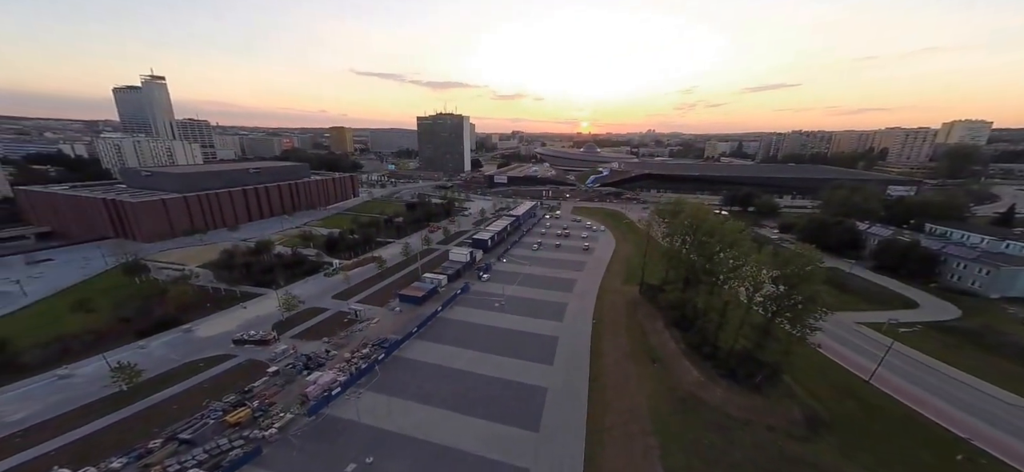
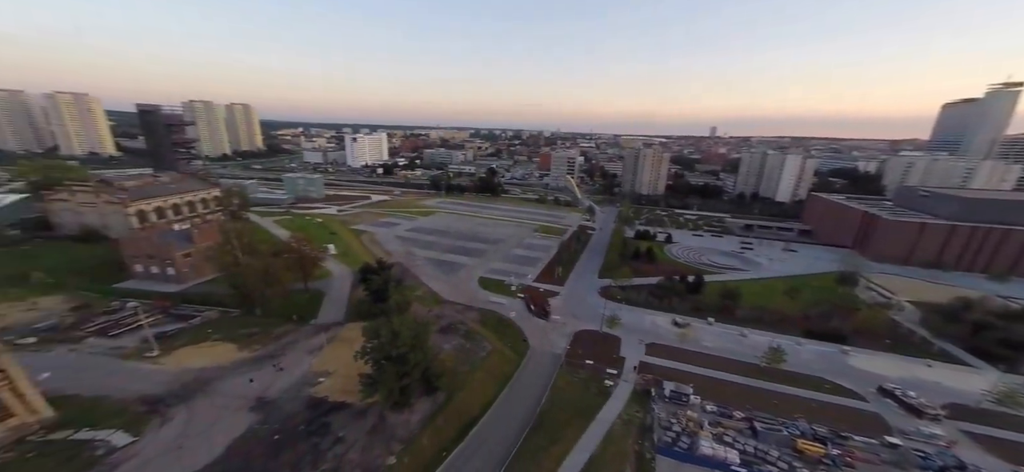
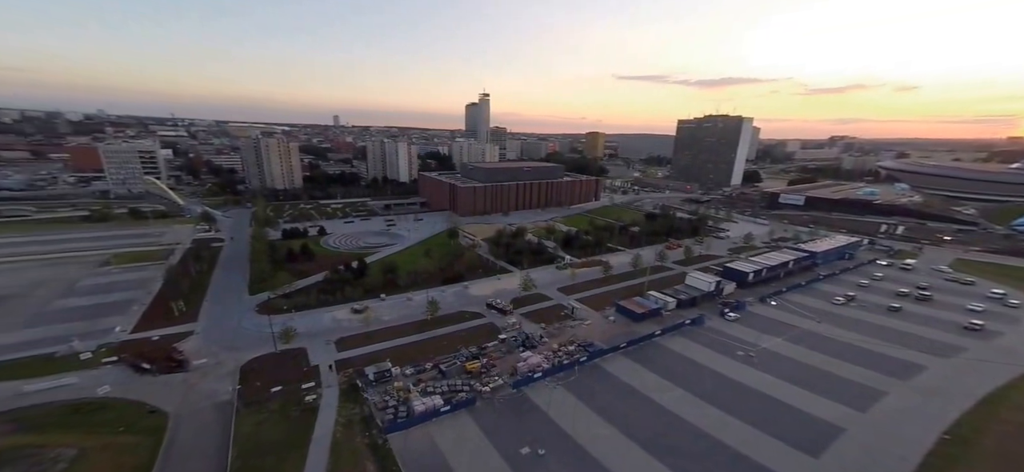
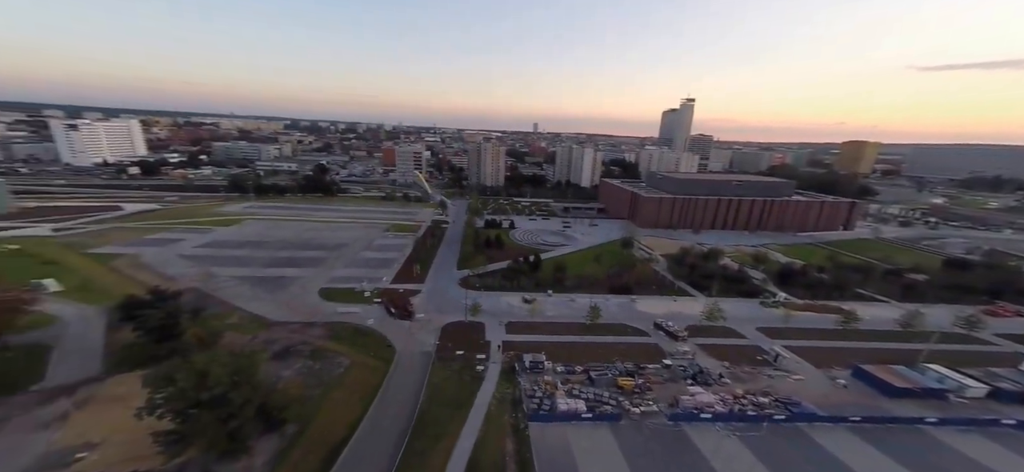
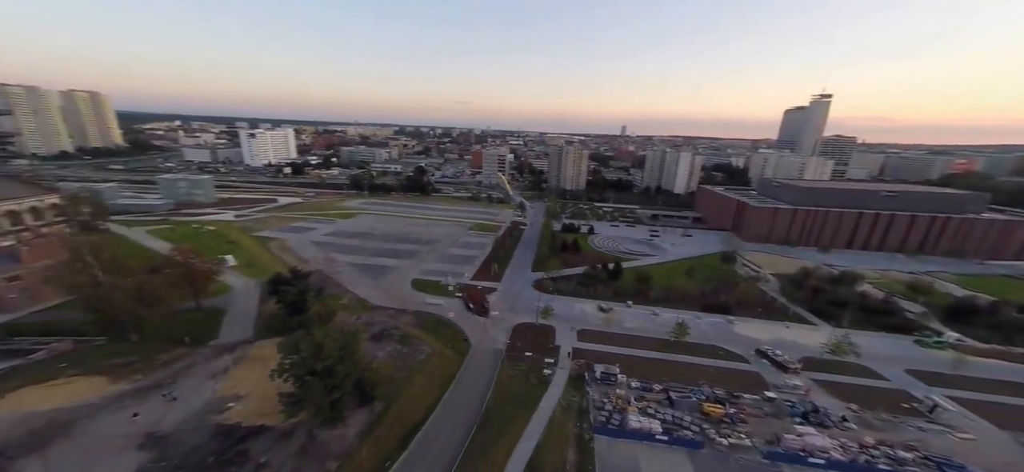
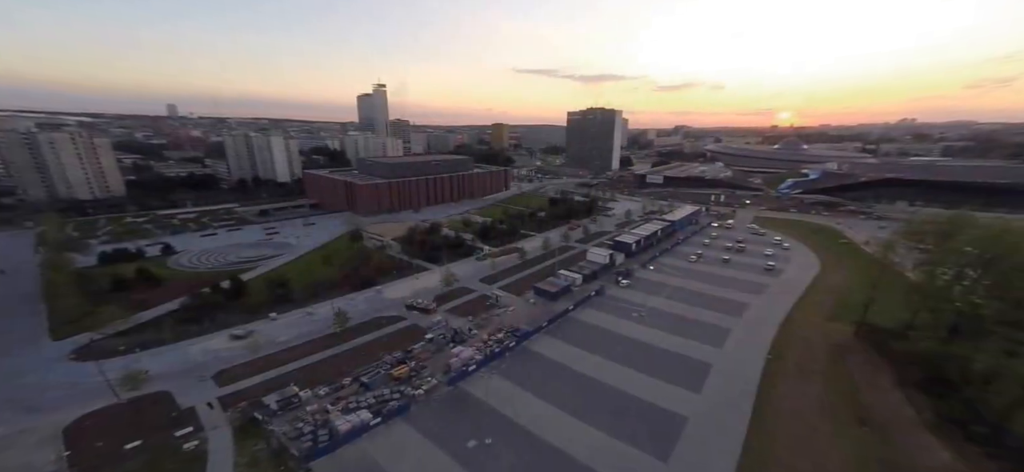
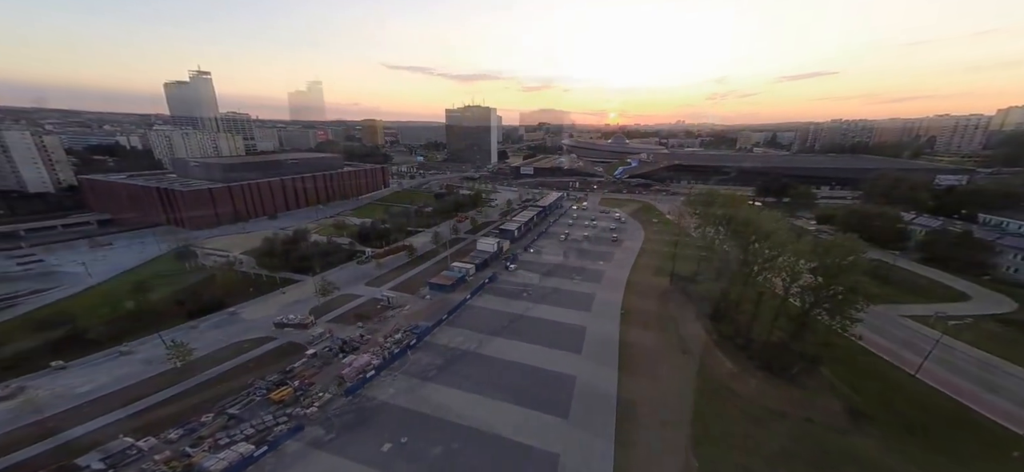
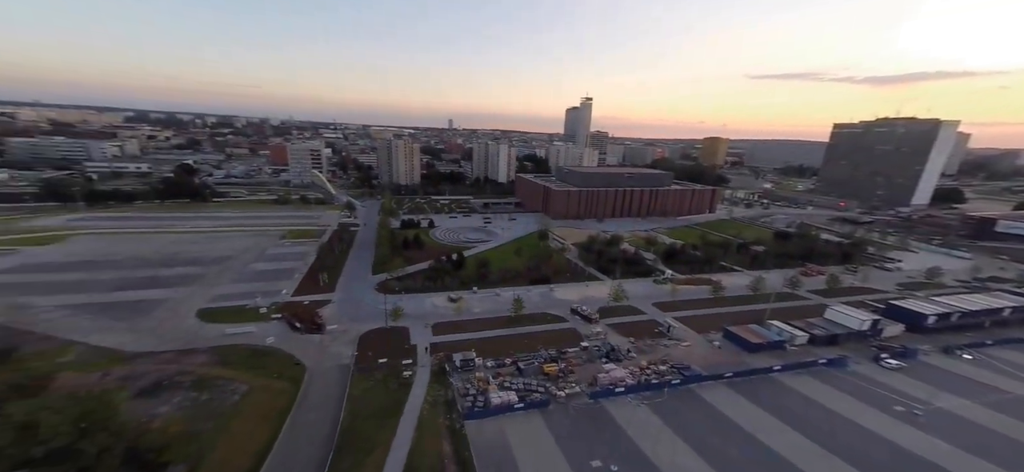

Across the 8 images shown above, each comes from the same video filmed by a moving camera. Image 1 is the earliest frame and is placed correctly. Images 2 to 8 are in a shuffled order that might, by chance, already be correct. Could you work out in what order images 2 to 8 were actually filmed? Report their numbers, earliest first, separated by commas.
7, 6, 3, 8, 4, 5, 2
